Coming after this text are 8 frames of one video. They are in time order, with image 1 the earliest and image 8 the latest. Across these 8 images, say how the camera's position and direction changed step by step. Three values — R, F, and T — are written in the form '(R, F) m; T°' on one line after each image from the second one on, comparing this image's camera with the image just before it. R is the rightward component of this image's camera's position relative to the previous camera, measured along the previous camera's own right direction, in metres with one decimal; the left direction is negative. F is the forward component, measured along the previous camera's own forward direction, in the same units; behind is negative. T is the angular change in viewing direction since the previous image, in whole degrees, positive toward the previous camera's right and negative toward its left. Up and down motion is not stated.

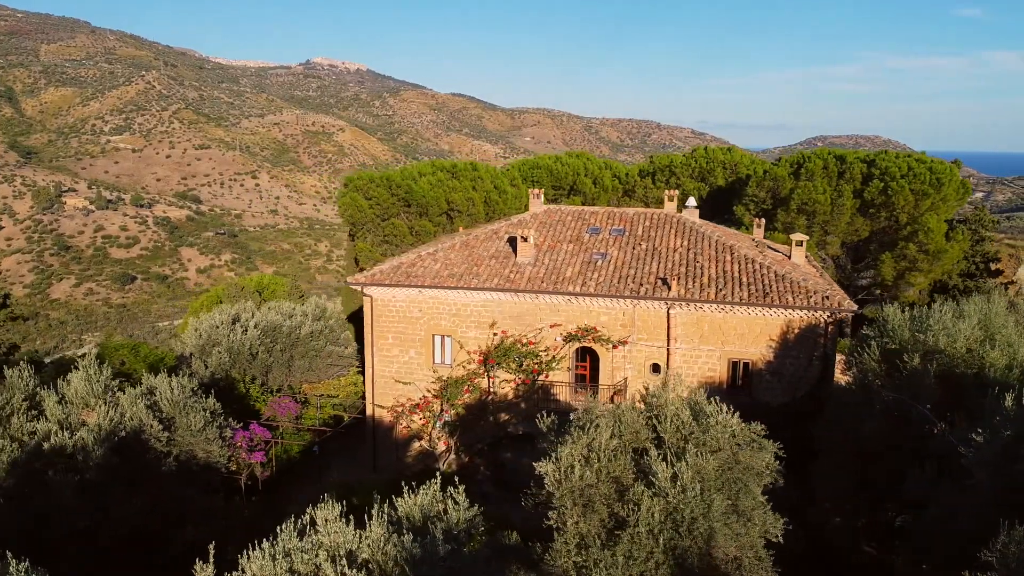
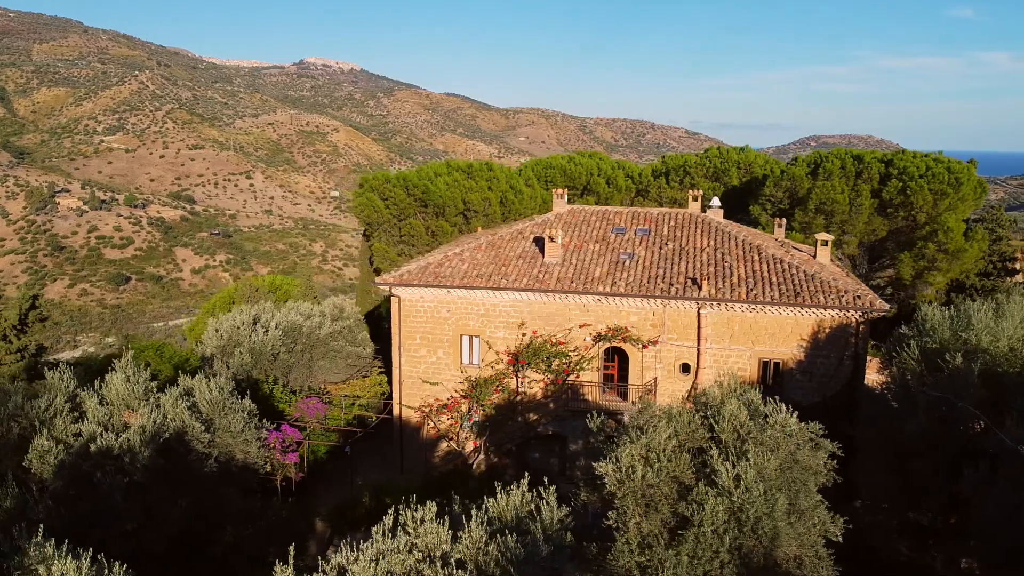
(-0.7, 0.0) m; 0°
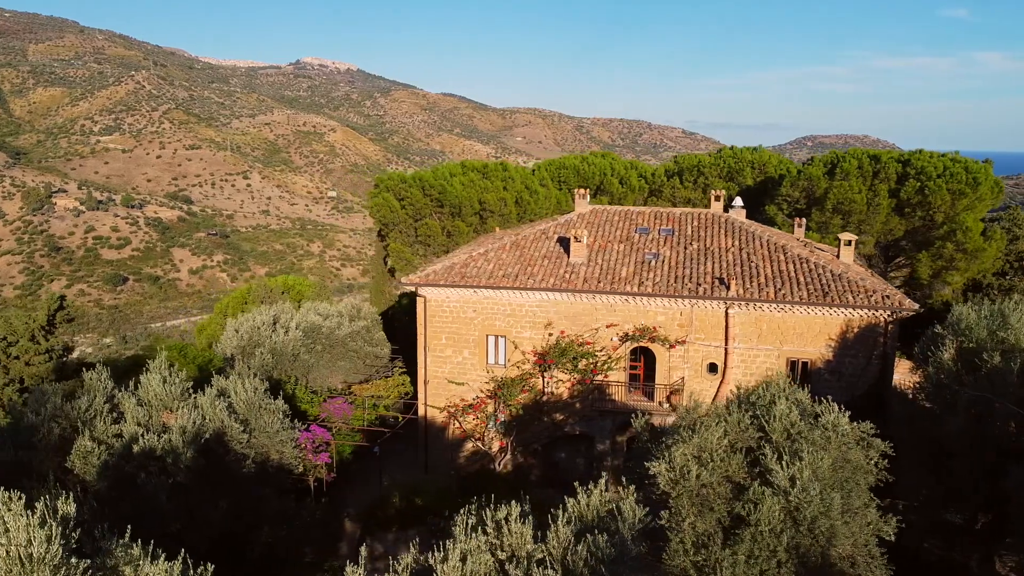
(-0.6, 0.0) m; 0°
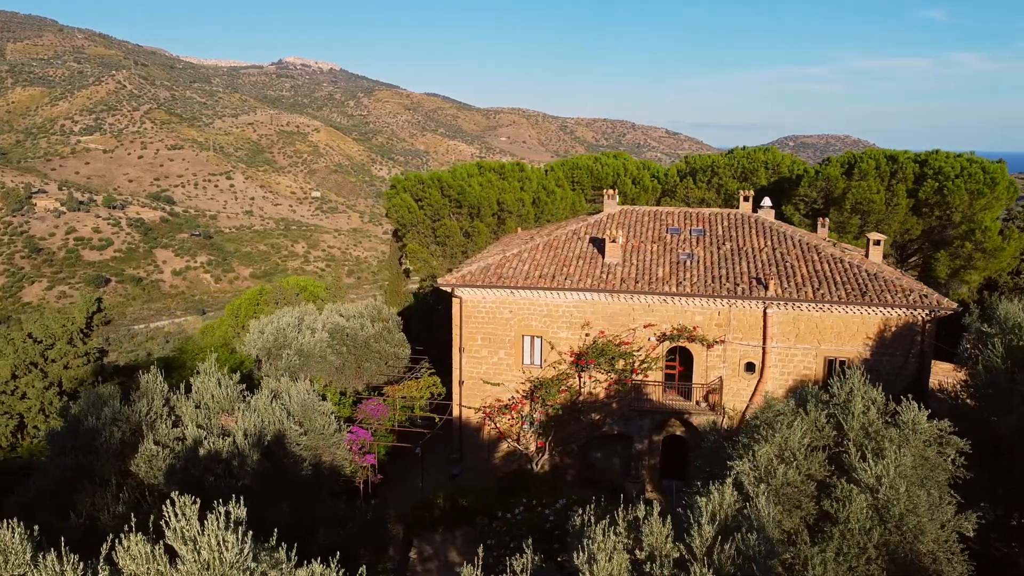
(-1.0, 0.0) m; +1°
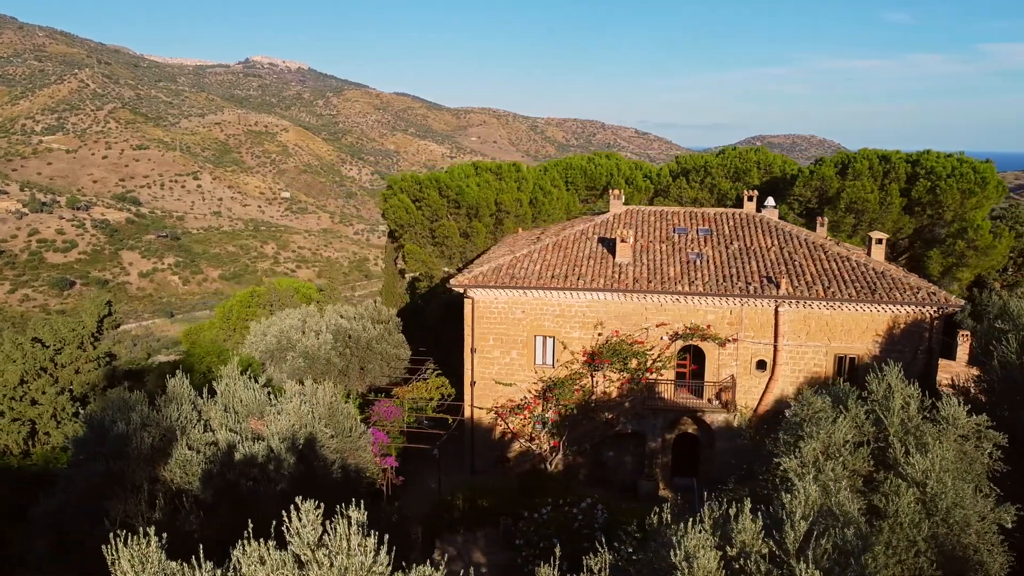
(-0.8, 0.0) m; +2°
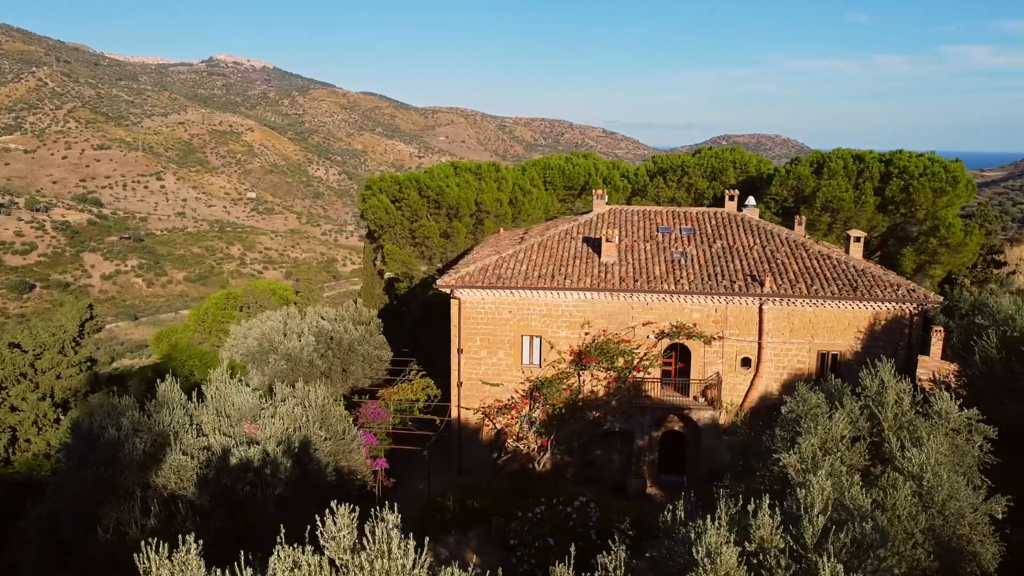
(-0.3, +0.1) m; +2°
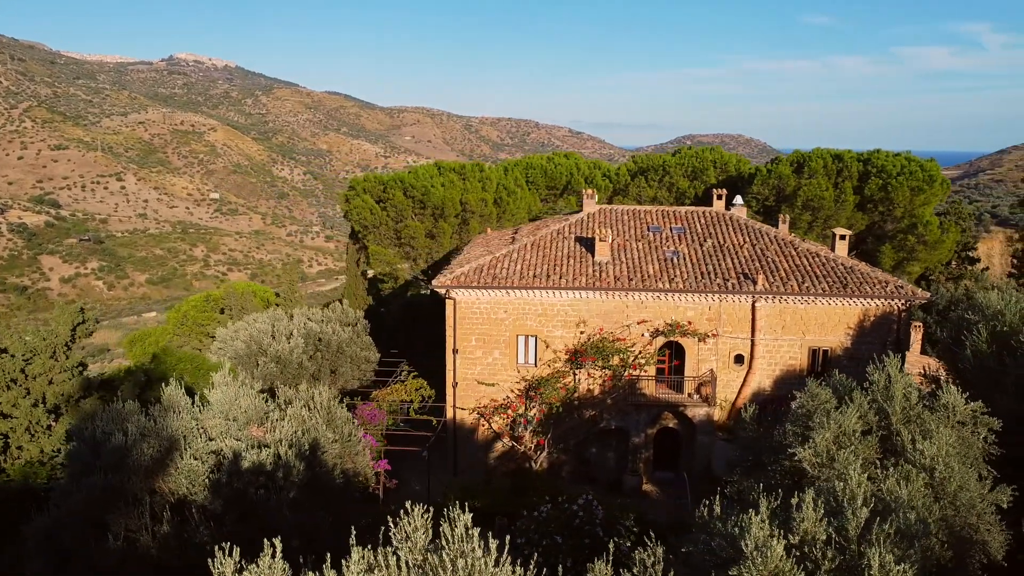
(-0.5, 0.0) m; +2°
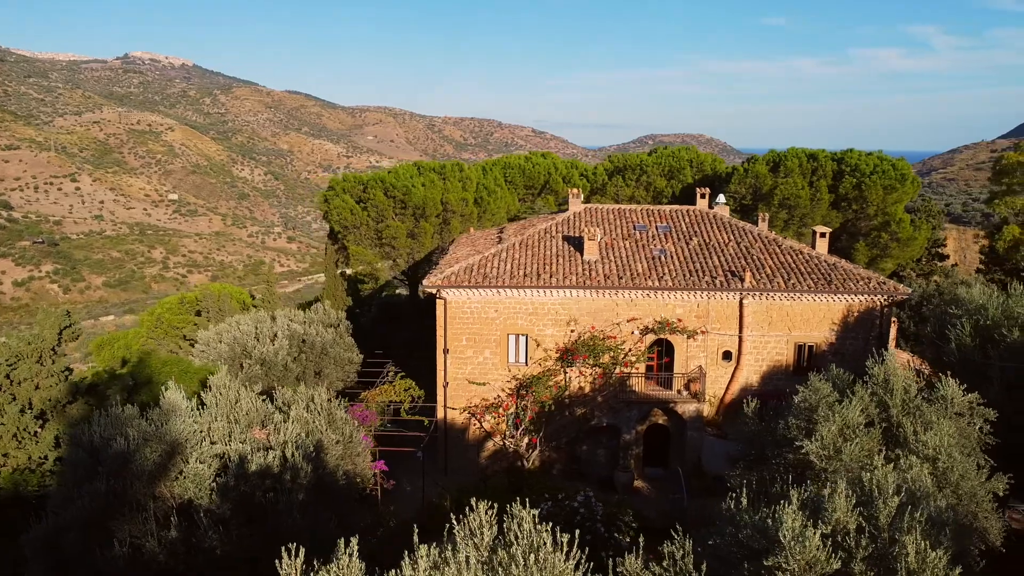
(-0.5, 0.0) m; +3°
